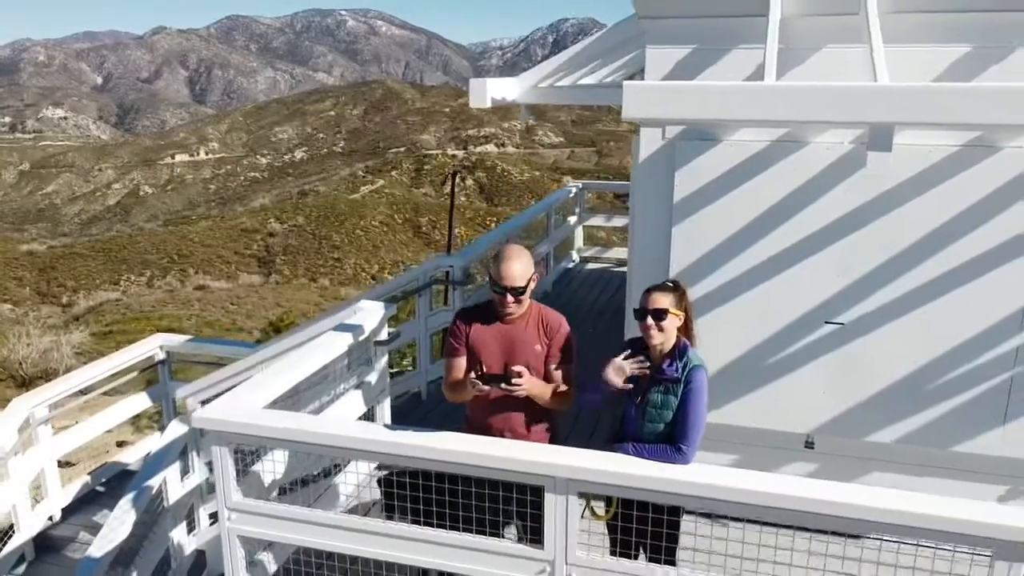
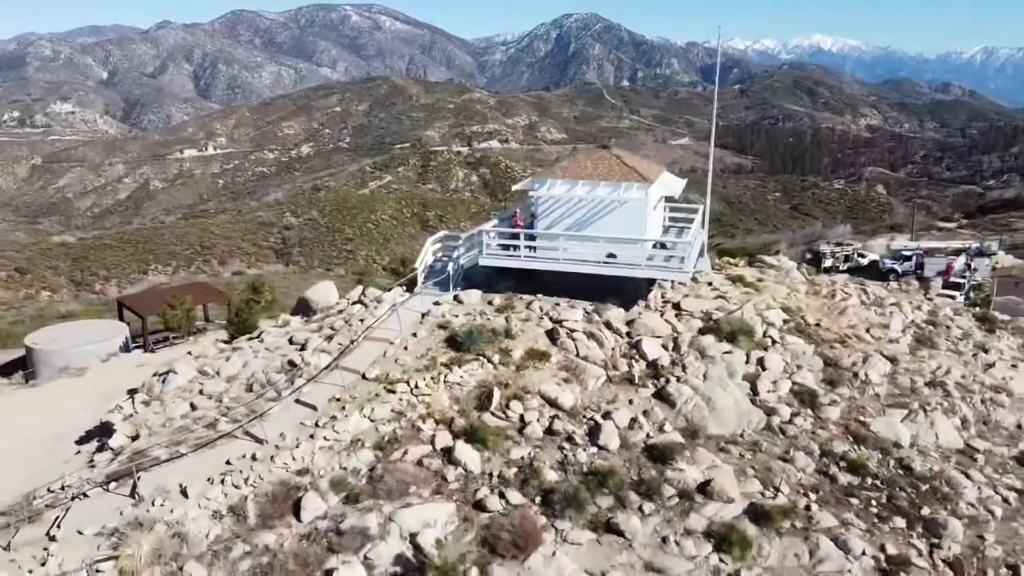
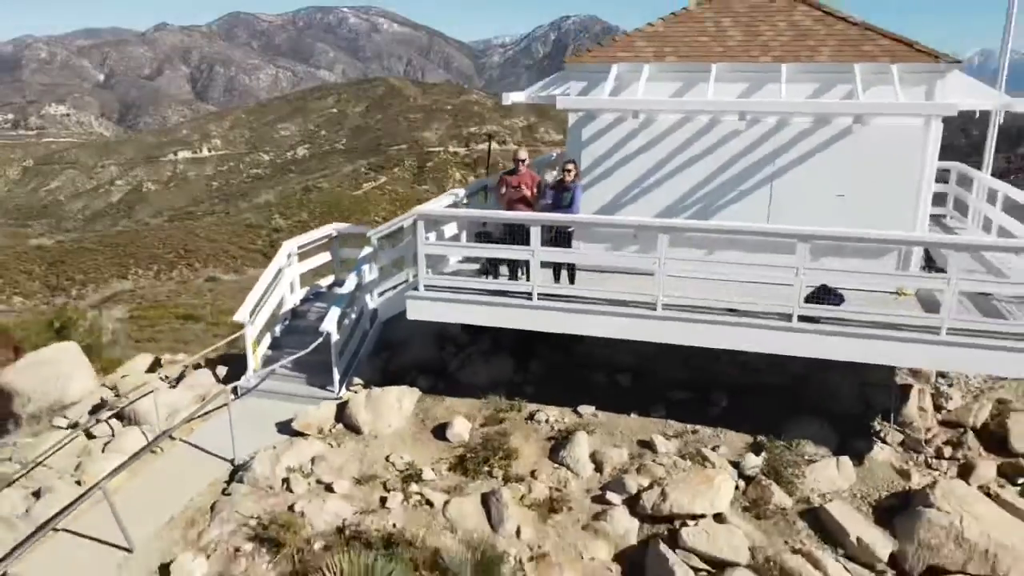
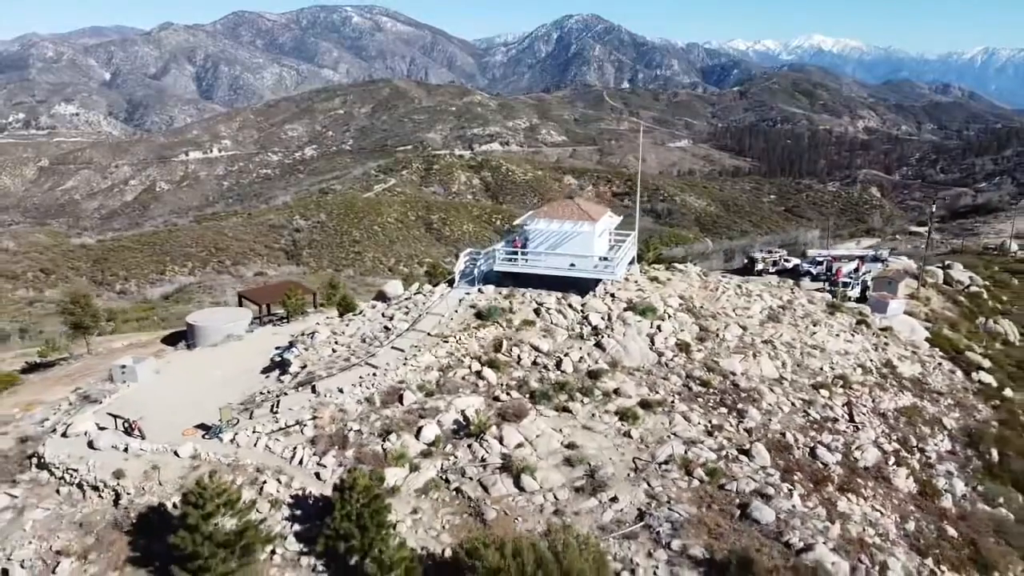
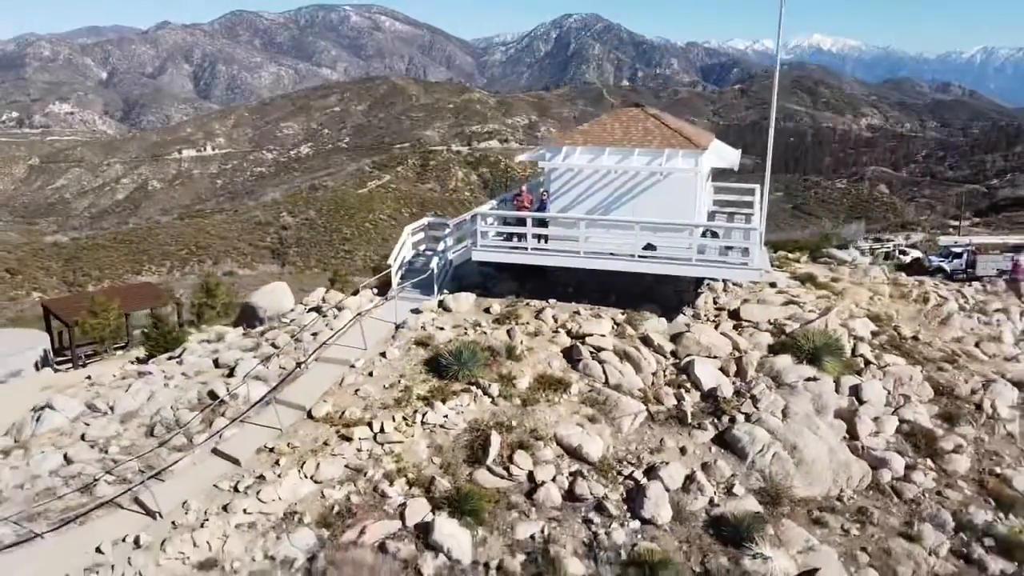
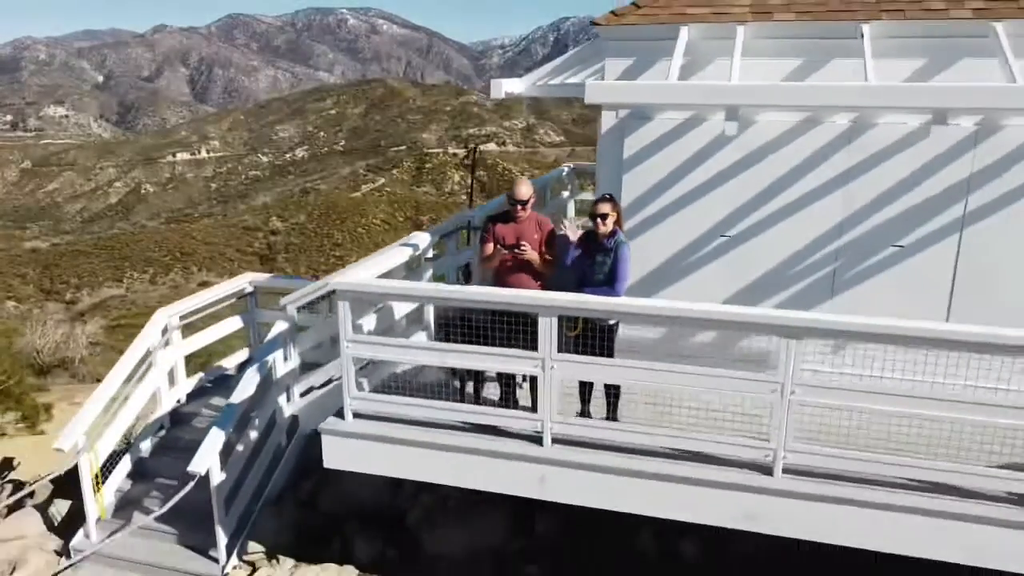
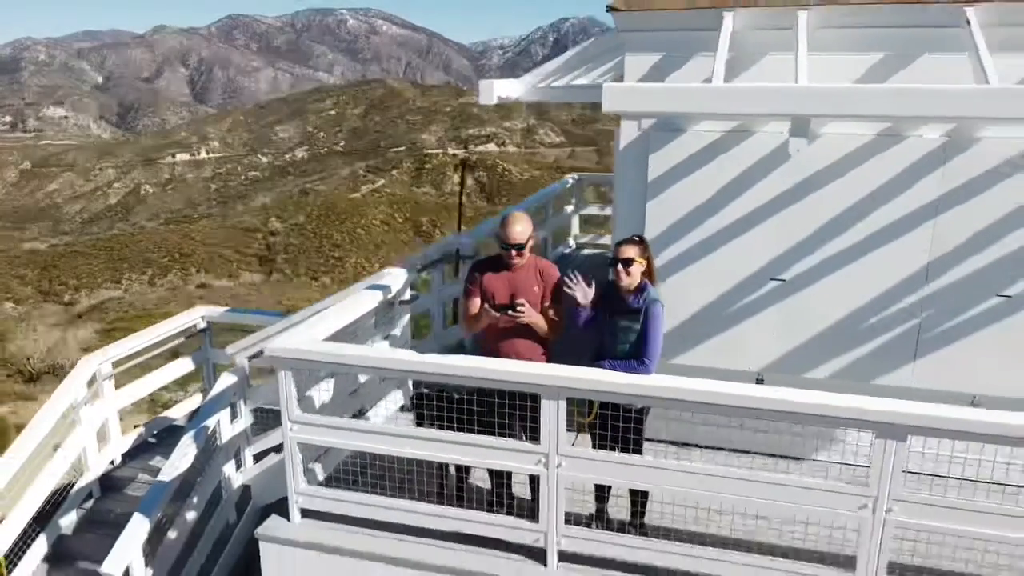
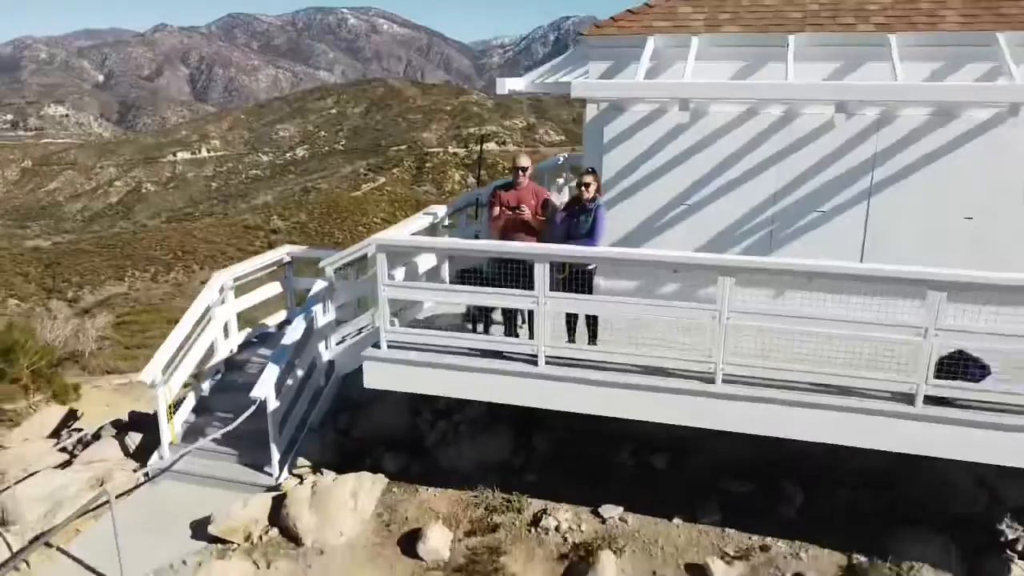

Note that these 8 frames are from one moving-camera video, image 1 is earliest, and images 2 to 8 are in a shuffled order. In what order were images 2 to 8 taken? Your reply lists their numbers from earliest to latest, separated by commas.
7, 6, 8, 3, 5, 2, 4
